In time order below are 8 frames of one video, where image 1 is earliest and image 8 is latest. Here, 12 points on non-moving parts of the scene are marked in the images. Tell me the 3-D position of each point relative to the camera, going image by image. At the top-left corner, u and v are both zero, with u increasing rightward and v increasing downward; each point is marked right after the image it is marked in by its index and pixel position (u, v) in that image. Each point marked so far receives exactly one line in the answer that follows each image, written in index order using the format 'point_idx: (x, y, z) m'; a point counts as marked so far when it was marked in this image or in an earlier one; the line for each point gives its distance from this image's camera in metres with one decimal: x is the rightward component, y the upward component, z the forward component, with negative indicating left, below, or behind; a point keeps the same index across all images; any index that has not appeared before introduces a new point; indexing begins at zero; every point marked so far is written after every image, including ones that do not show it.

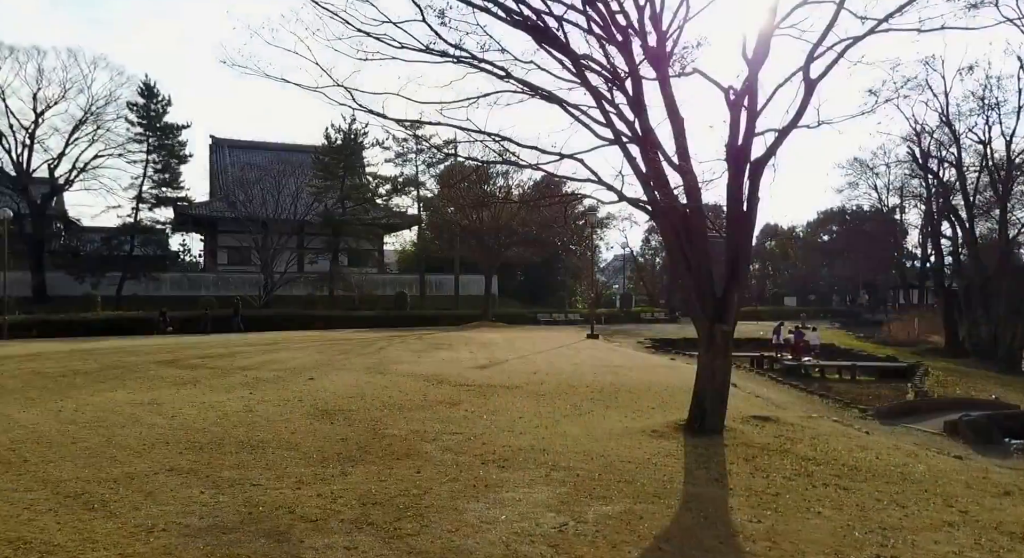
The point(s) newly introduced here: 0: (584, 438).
0: (+0.8, -1.8, +7.6) m
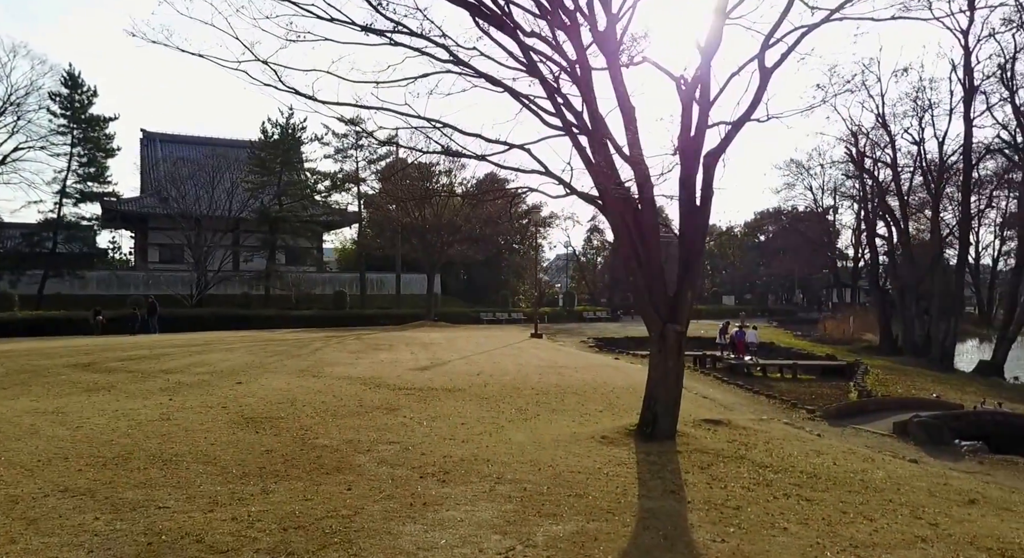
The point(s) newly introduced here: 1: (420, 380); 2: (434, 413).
0: (+0.2, -1.8, +7.2) m
1: (-1.9, -2.1, +13.6) m
2: (-1.2, -2.0, +9.6) m
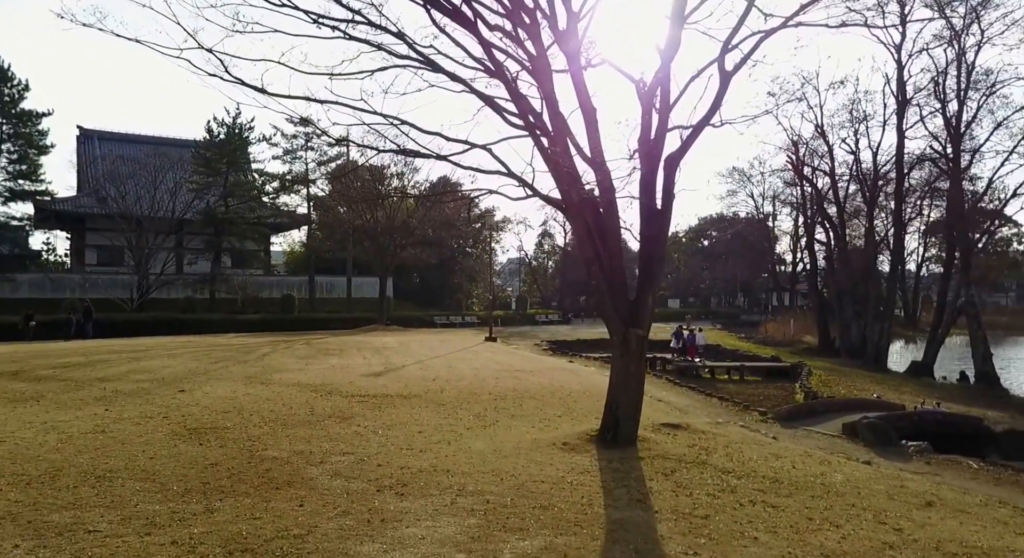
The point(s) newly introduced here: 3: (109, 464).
0: (-0.3, -1.9, +7.0) m
1: (-2.8, -2.2, +13.3) m
2: (-1.8, -2.0, +9.3) m
3: (-4.4, -2.0, +7.2) m
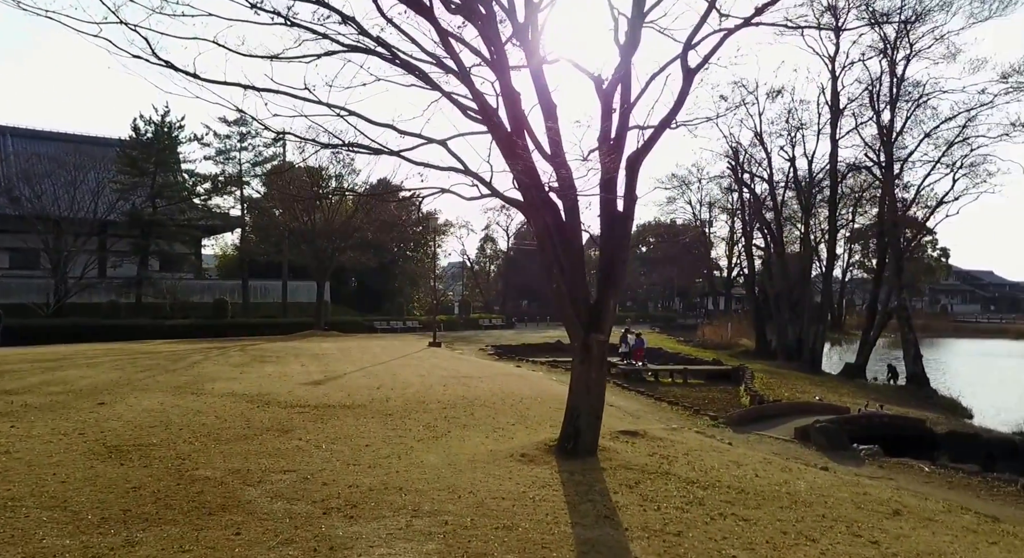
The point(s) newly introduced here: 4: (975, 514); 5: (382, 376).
0: (-0.7, -1.9, +6.6) m
1: (-3.8, -2.3, +12.6) m
2: (-2.4, -2.1, +8.8) m
3: (-4.9, -2.1, +6.4) m
4: (+3.4, -1.7, +4.8) m
5: (-3.2, -2.4, +16.2) m
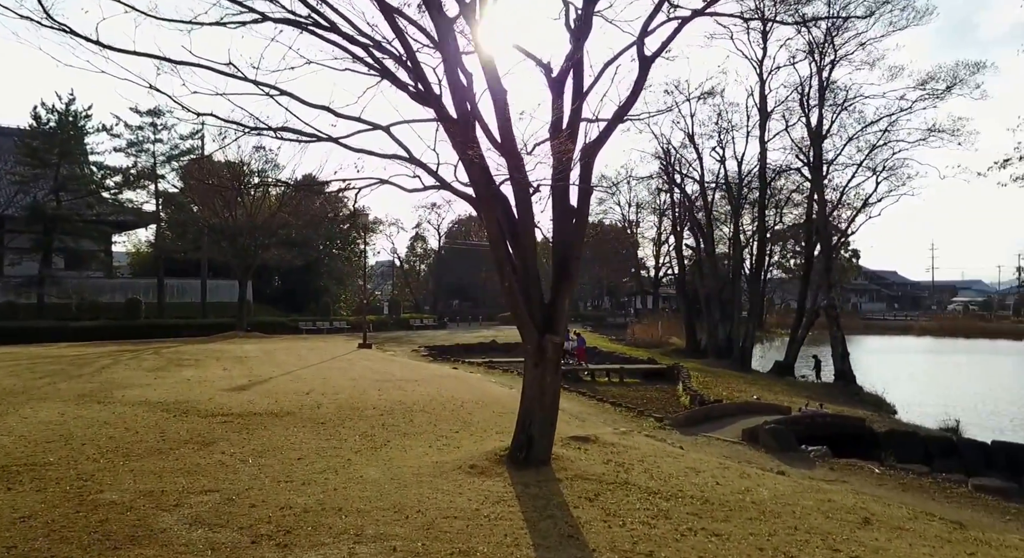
0: (-1.2, -1.9, +6.1) m
1: (-4.9, -2.2, +11.7) m
2: (-3.1, -2.1, +8.1) m
3: (-5.3, -2.0, +5.5) m
4: (+3.1, -1.7, +4.7) m
5: (-4.7, -2.4, +15.3) m
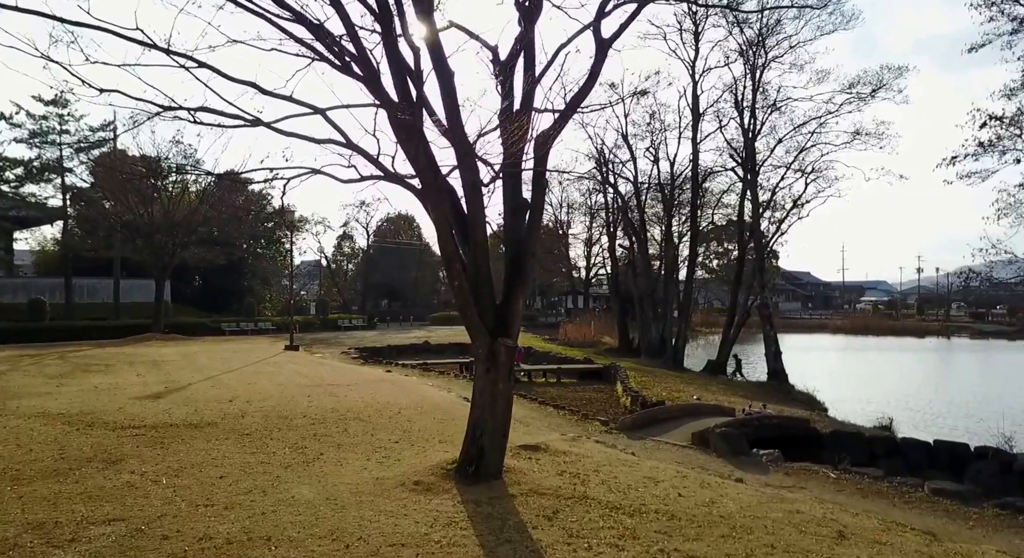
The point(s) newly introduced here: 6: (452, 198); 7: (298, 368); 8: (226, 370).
0: (-1.6, -1.9, +5.5) m
1: (-5.9, -2.2, +10.7) m
2: (-3.8, -2.1, +7.3) m
3: (-5.7, -2.0, +4.4) m
4: (+2.8, -1.7, +4.6) m
5: (-6.1, -2.4, +14.3) m
6: (-0.6, +0.9, +6.9) m
7: (-6.5, -2.7, +19.8) m
8: (-8.1, -2.6, +18.7) m
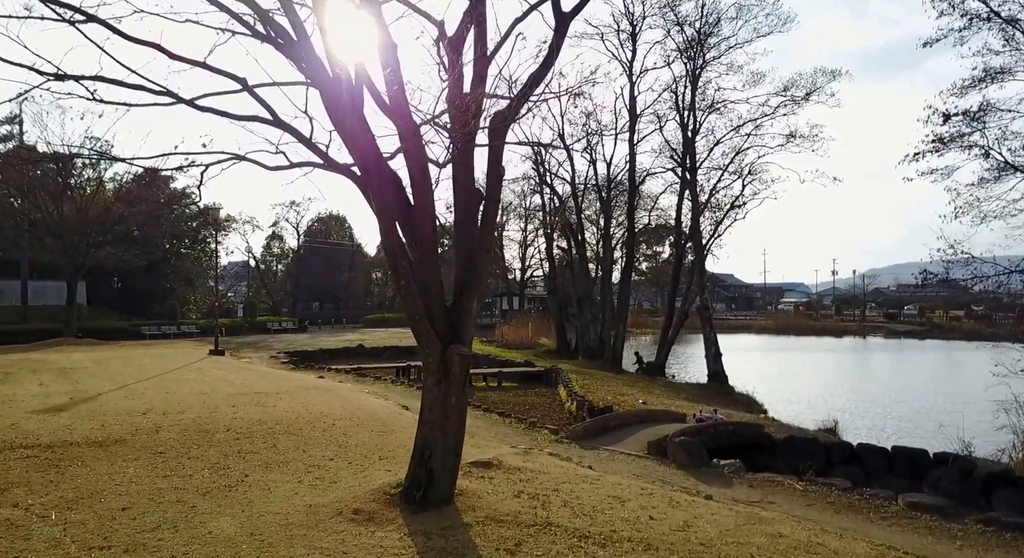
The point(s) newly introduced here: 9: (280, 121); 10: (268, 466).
0: (-1.9, -1.9, +4.7) m
1: (-6.7, -2.2, +9.5) m
2: (-4.3, -2.1, +6.3) m
3: (-5.9, -2.0, +3.3) m
4: (+2.5, -1.7, +4.2) m
5: (-7.2, -2.4, +13.0) m
6: (-1.1, +0.9, +6.2) m
7: (-8.2, -2.7, +18.5) m
8: (-9.7, -2.6, +17.2) m
9: (-2.5, +1.7, +7.0) m
10: (-2.6, -2.0, +6.9) m
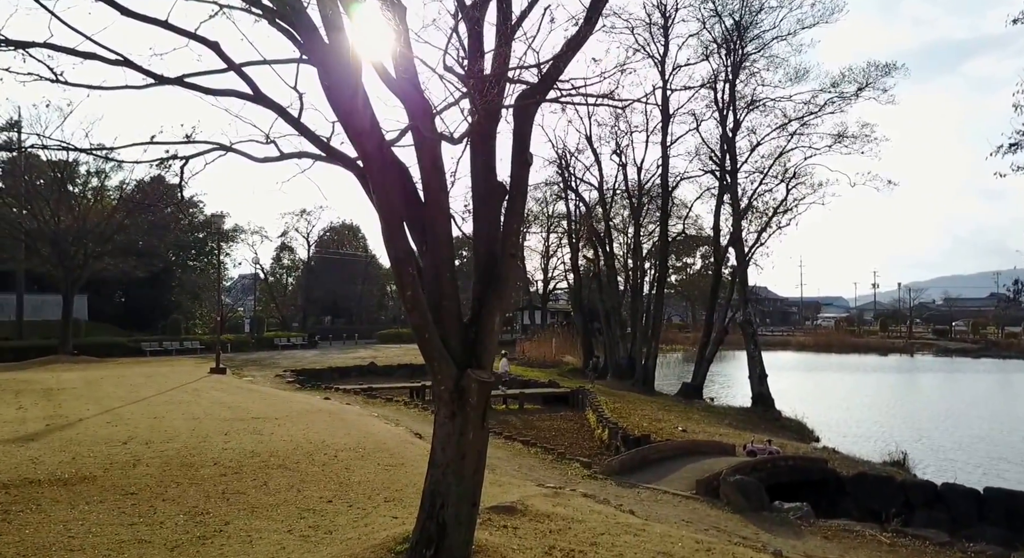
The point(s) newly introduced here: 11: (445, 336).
0: (-1.8, -2.0, +3.8) m
1: (-6.4, -2.4, +8.8) m
2: (-4.0, -2.2, +5.5) m
3: (-5.7, -2.0, +2.5) m
4: (+2.7, -1.8, +3.1) m
5: (-6.7, -2.7, +12.3) m
6: (-0.9, +0.8, +5.4) m
7: (-7.5, -3.2, +17.8) m
8: (-9.1, -3.0, +16.6) m
9: (-2.2, +1.6, +6.2) m
10: (-2.3, -2.1, +6.1) m
11: (-0.5, -0.4, +4.7) m
